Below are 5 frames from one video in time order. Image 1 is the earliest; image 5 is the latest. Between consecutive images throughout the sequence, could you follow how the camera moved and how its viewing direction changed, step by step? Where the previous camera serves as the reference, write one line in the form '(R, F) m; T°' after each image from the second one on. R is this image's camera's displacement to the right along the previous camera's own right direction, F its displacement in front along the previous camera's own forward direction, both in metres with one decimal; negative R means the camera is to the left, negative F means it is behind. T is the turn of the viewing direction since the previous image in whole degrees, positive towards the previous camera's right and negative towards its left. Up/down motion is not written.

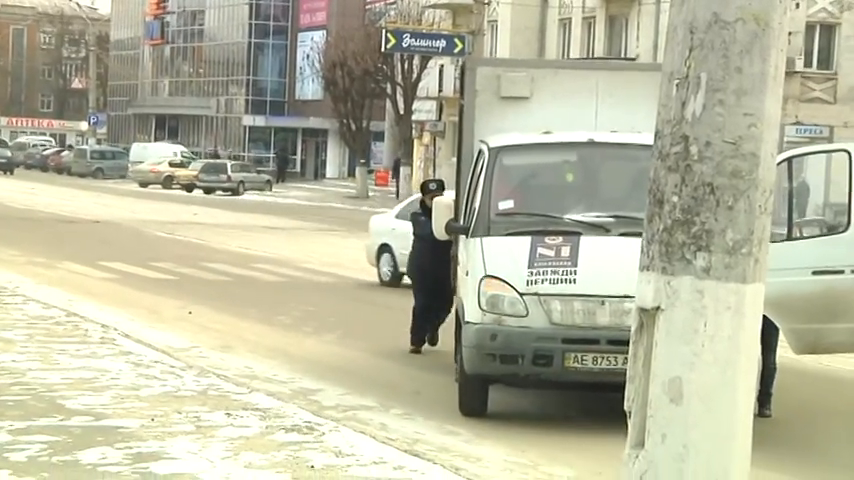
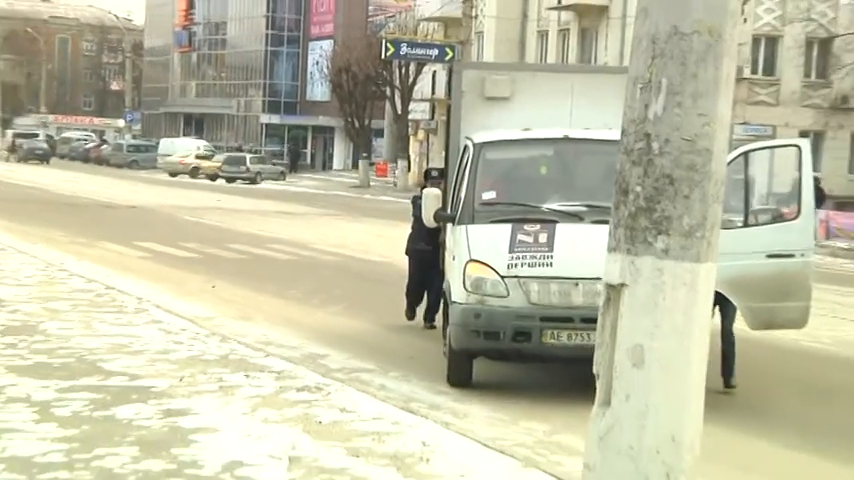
(+0.1, -0.8) m; 0°
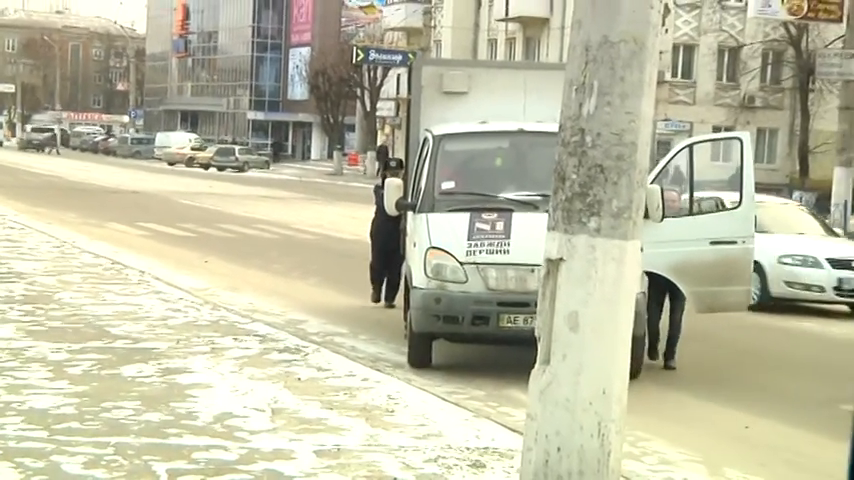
(+0.2, -1.0) m; 0°
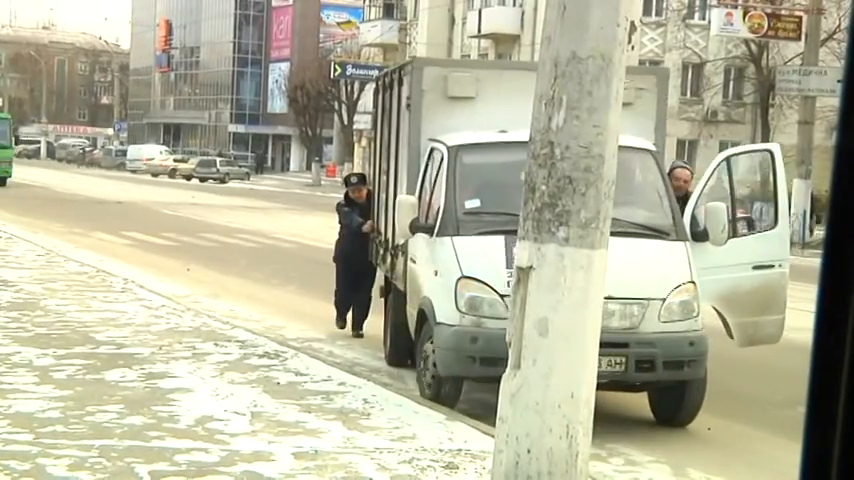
(+0.1, -0.3) m; +1°
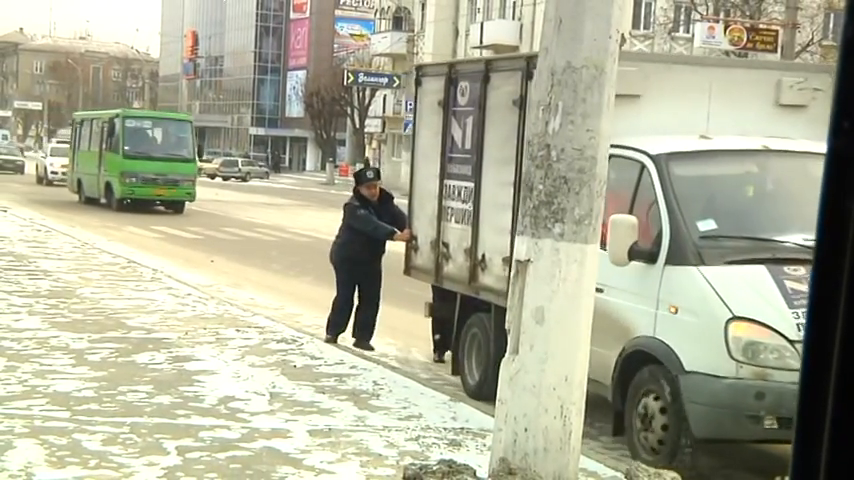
(0.0, -0.7) m; 0°
